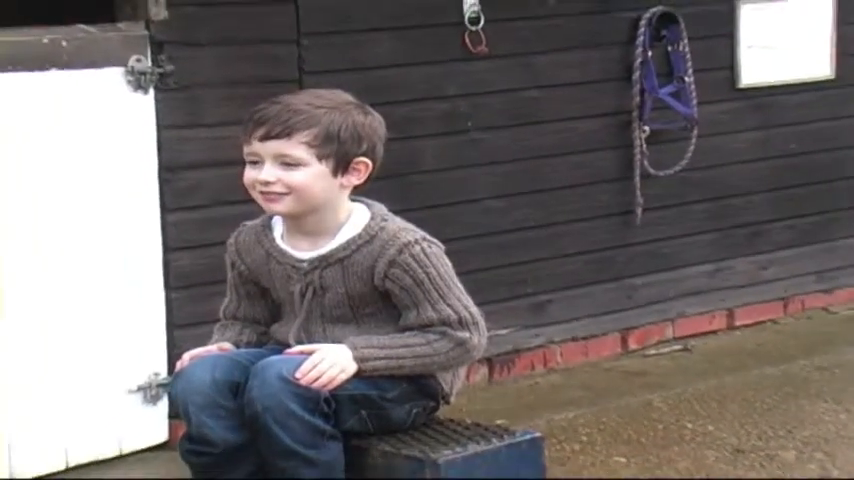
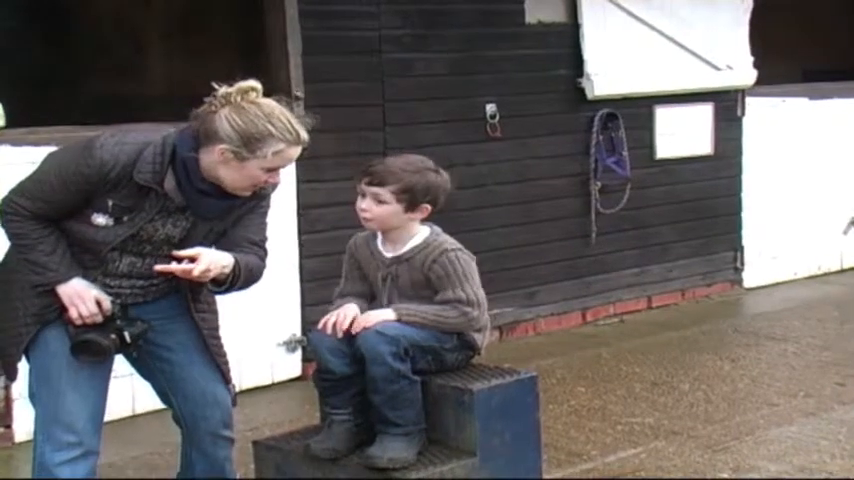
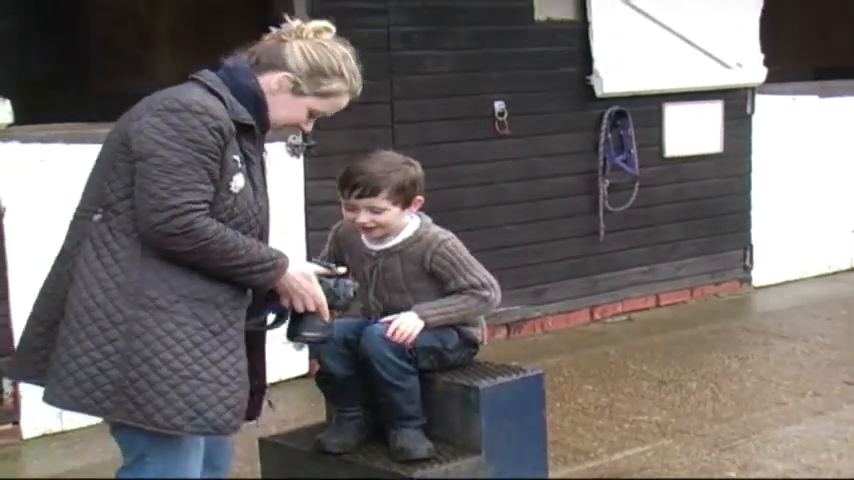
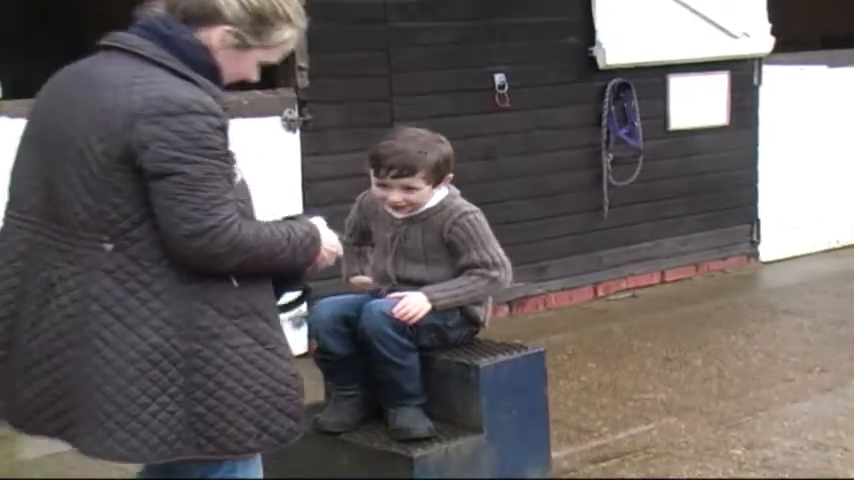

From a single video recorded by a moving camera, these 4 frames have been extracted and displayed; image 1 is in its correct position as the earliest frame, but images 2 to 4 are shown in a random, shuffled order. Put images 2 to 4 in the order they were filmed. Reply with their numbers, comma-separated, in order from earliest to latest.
4, 3, 2
